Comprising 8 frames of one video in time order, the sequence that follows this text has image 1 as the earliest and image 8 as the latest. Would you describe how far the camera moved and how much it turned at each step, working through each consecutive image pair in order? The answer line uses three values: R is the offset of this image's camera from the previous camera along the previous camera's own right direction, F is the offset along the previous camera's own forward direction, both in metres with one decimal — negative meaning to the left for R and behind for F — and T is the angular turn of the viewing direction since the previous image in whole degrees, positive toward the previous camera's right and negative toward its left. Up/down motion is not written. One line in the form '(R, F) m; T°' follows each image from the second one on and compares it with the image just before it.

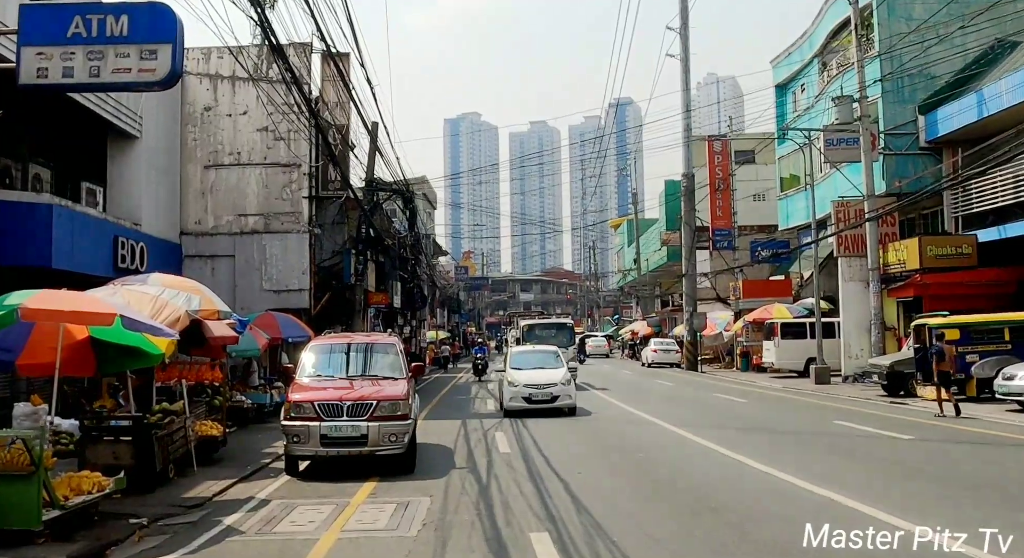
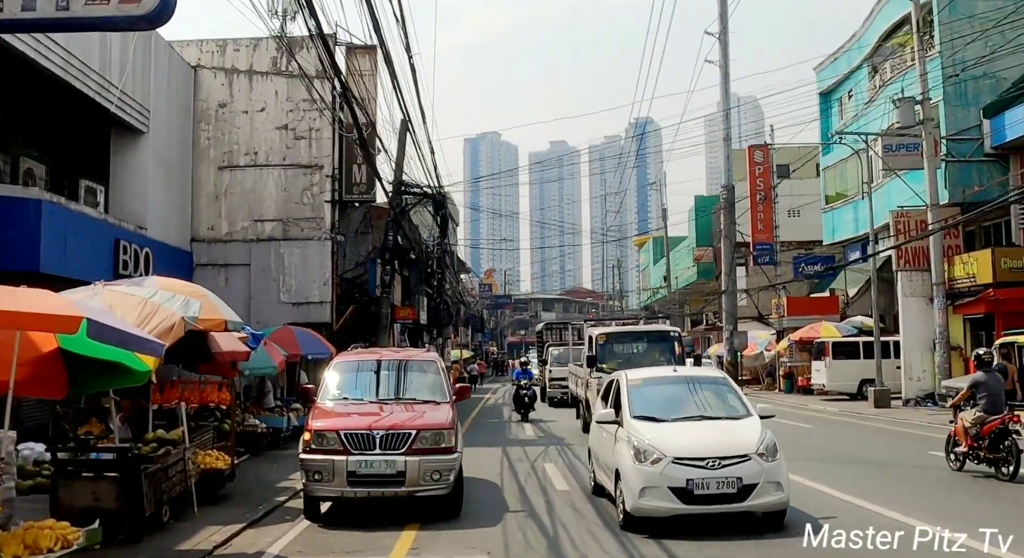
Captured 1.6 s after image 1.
(-0.6, +2.0) m; -1°
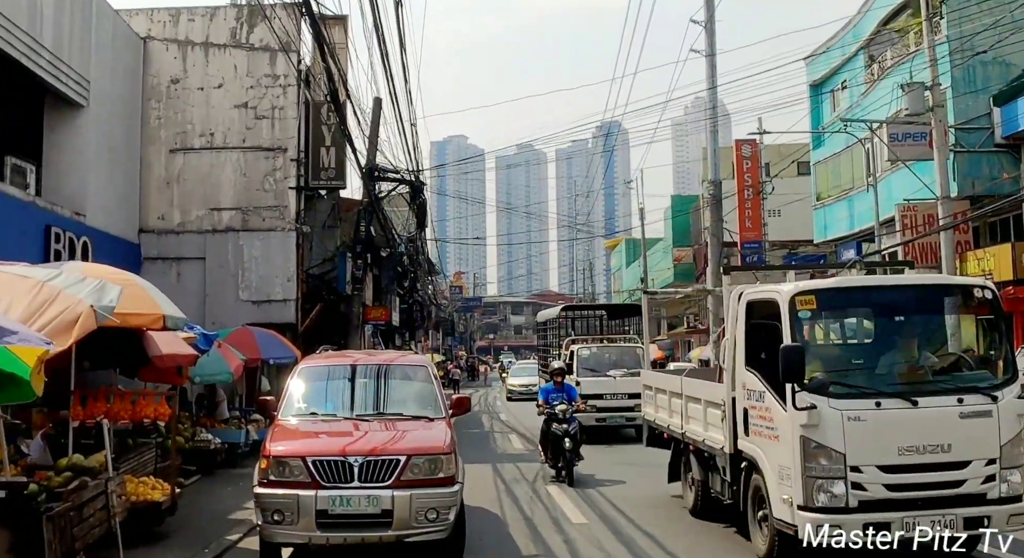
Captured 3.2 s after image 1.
(-0.4, +1.9) m; +2°
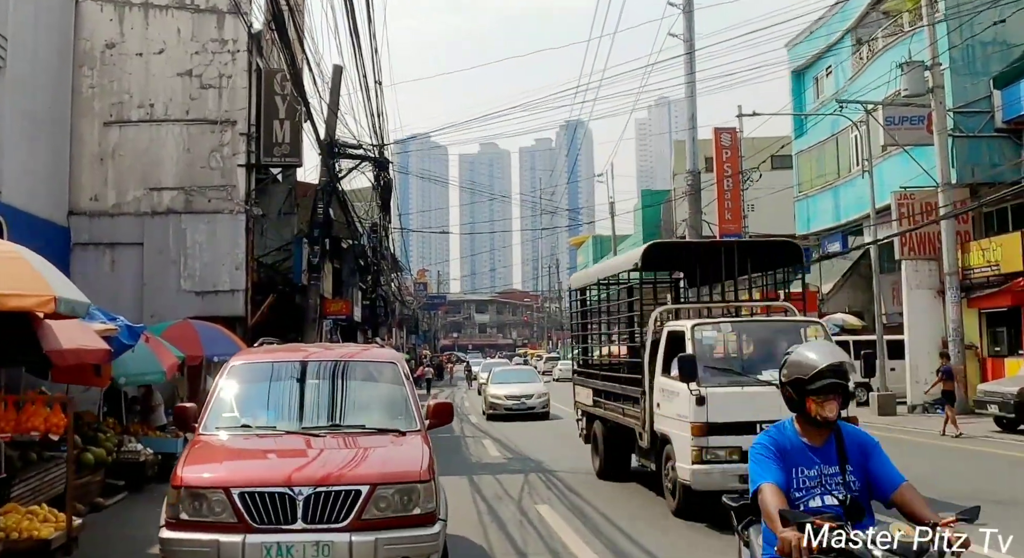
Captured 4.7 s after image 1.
(-0.2, +1.8) m; +3°
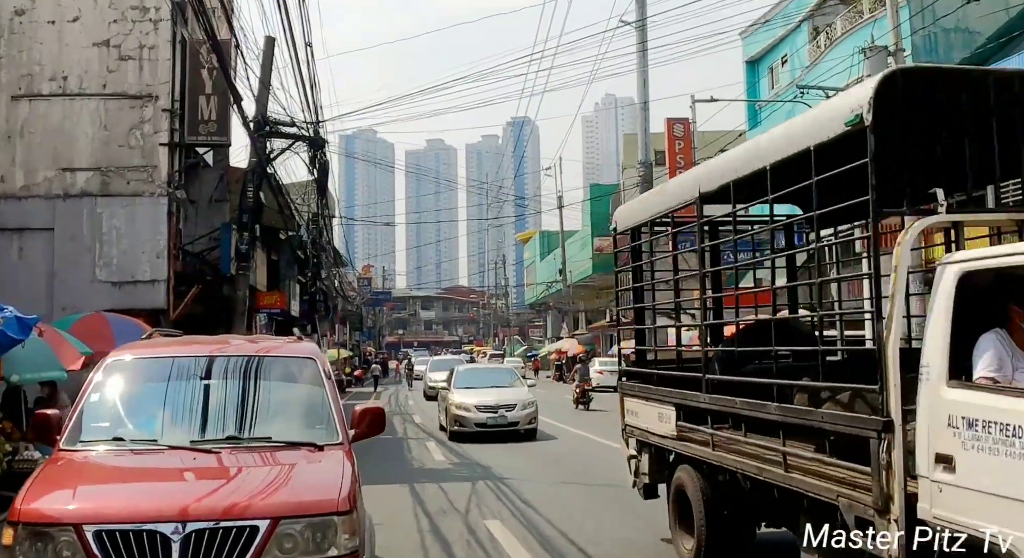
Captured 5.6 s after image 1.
(0.0, +1.0) m; +4°
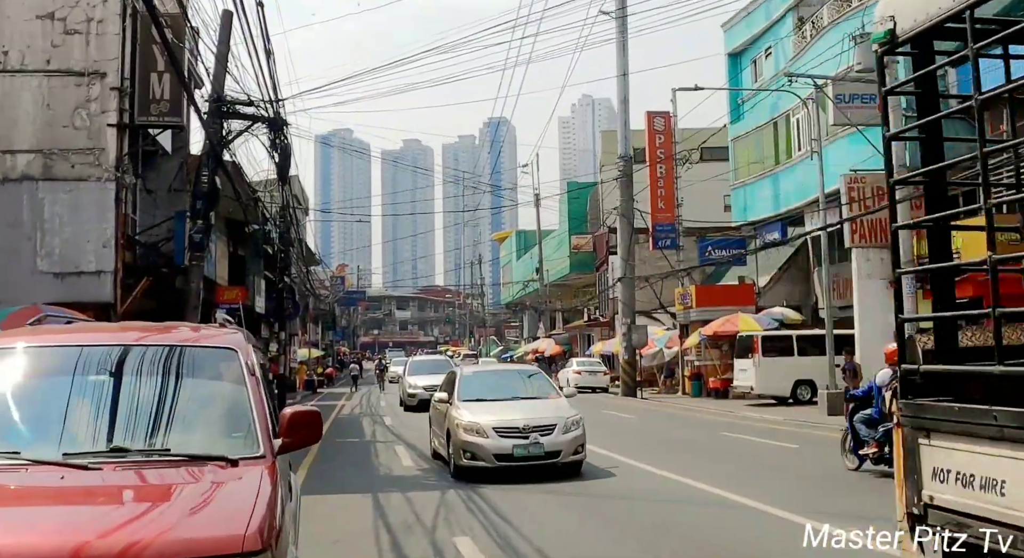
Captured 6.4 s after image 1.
(0.0, +0.9) m; +2°
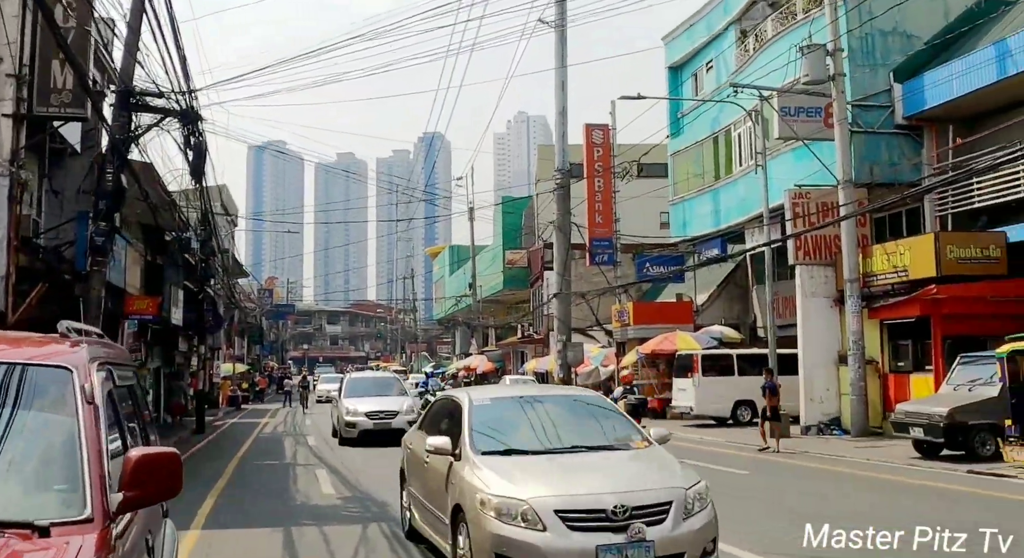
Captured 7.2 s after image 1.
(-0.1, +0.9) m; +5°
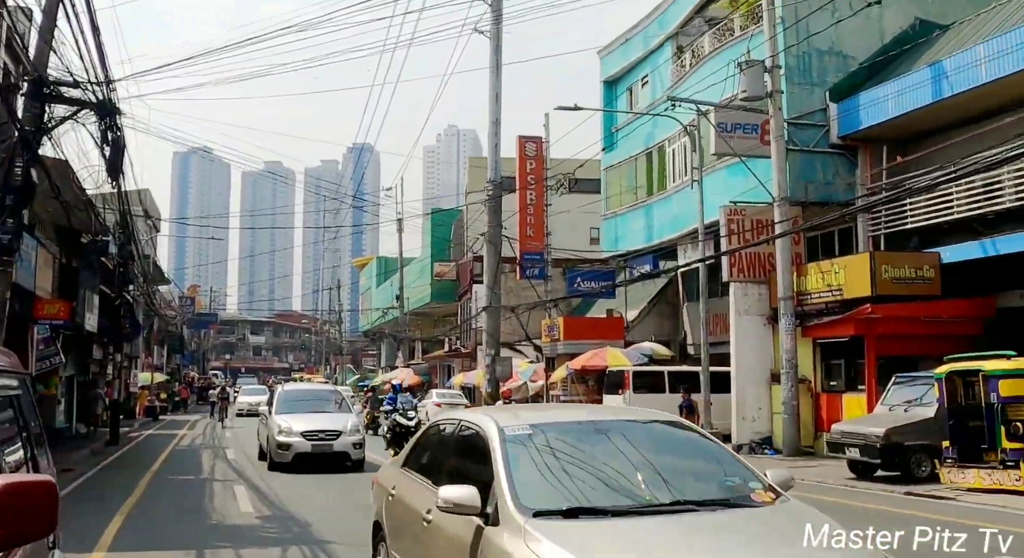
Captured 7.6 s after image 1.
(-0.1, +0.6) m; +5°
